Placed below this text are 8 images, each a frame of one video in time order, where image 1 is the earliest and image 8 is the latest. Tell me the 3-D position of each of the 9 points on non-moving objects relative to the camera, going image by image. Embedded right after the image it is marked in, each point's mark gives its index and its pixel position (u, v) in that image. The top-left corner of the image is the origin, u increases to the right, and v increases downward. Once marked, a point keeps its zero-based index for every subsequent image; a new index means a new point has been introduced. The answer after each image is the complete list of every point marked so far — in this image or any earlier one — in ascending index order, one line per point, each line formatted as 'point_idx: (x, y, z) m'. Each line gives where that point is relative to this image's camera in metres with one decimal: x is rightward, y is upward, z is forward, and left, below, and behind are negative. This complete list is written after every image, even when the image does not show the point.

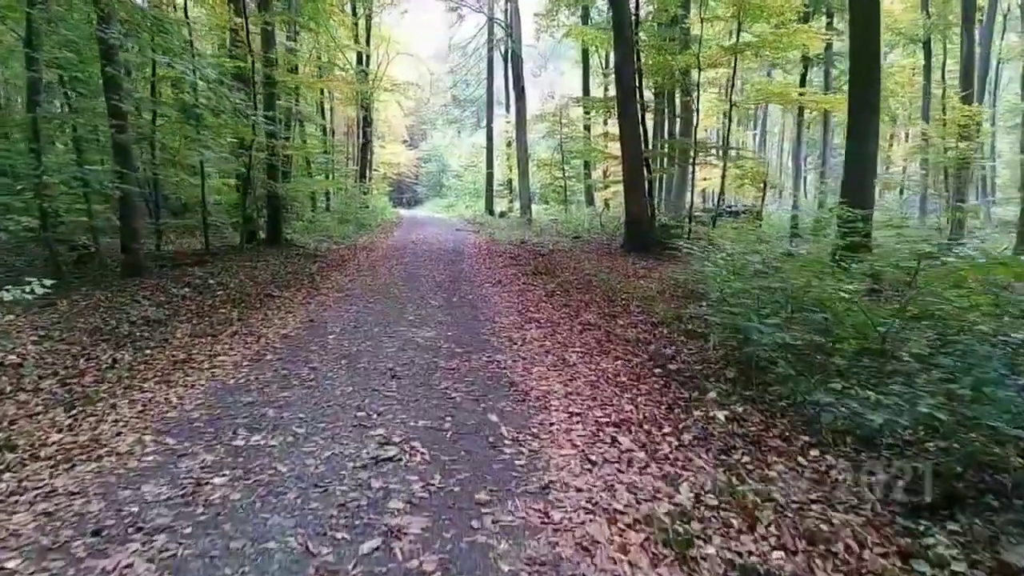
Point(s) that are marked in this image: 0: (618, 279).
0: (+1.8, +0.1, +12.7) m
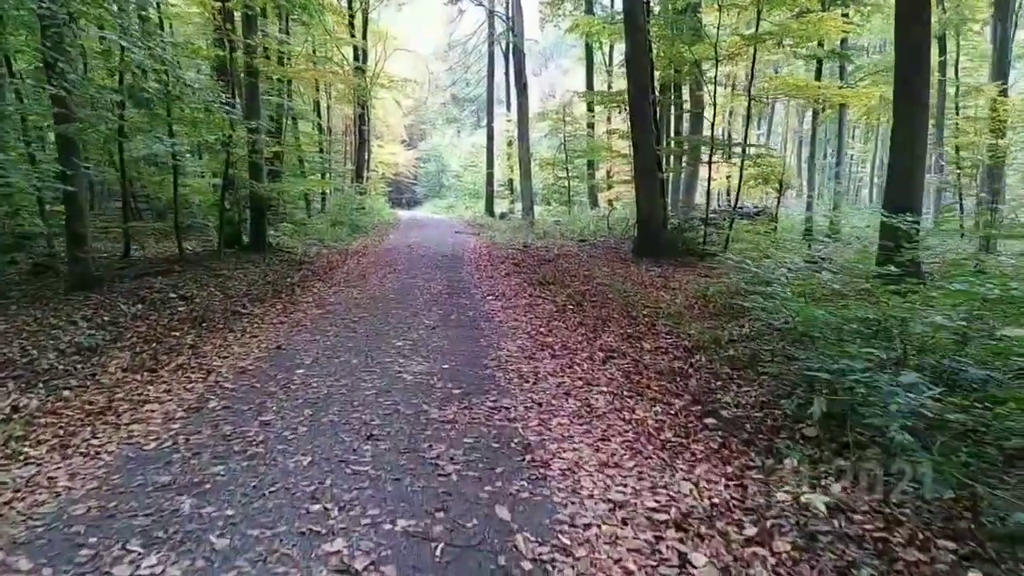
0: (+1.9, 0.0, +11.4) m
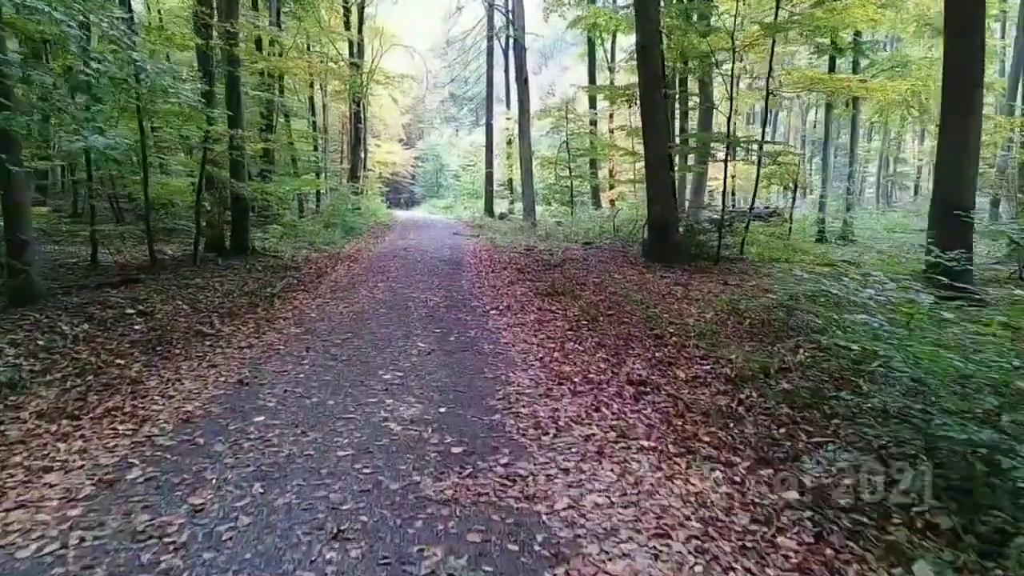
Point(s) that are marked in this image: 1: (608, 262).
0: (+2.0, -0.2, +10.3) m
1: (+2.1, +0.5, +15.9) m
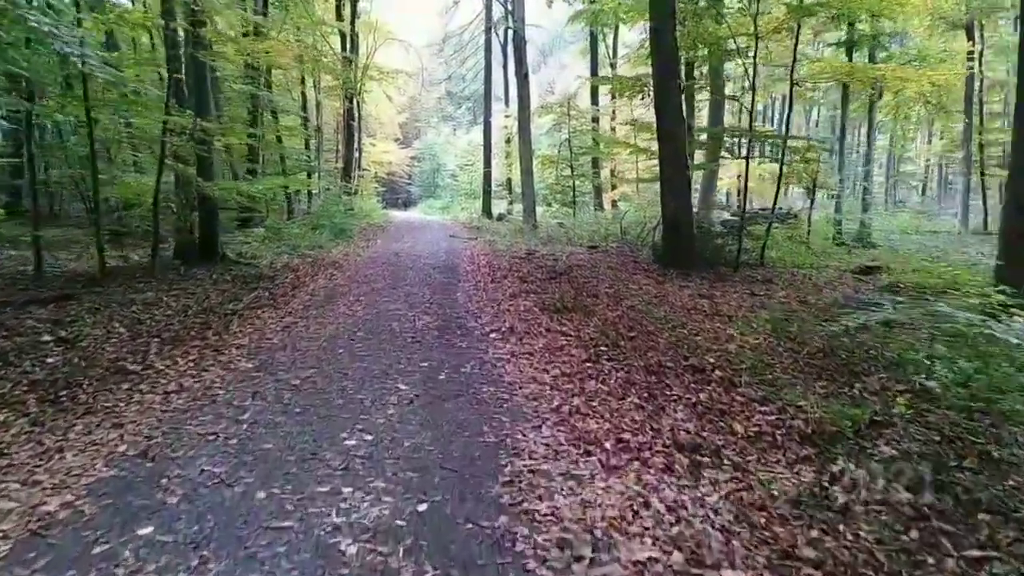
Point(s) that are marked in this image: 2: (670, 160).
0: (+2.0, -0.4, +8.9) m
1: (+2.1, +0.4, +14.4) m
2: (+3.2, +2.5, +14.6) m
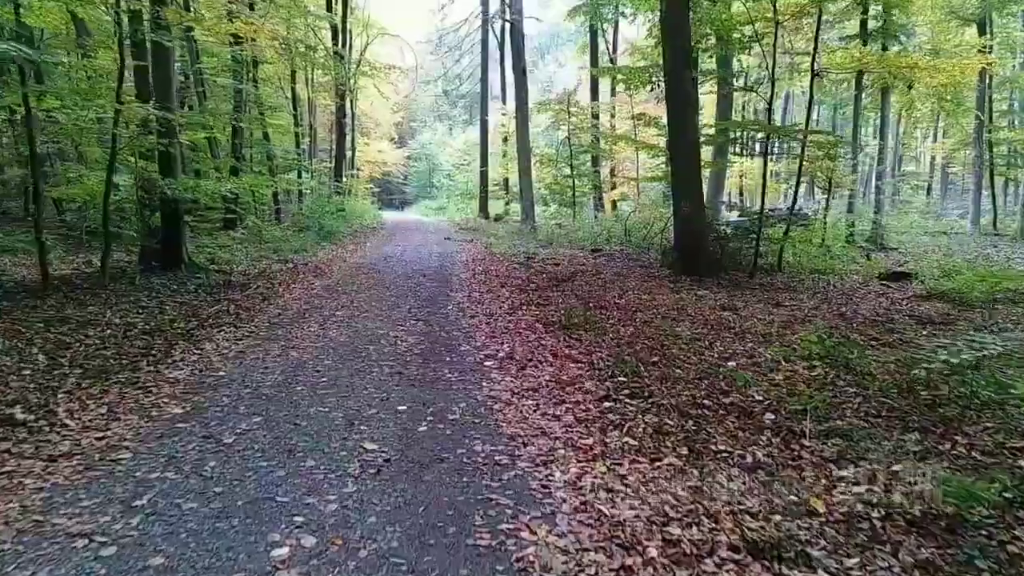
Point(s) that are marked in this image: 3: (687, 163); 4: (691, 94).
0: (+2.0, -0.5, +7.6) m
1: (+2.1, +0.2, +13.2) m
2: (+3.1, +2.4, +13.3) m
3: (+3.2, +2.2, +13.3) m
4: (+3.2, +3.4, +13.2) m
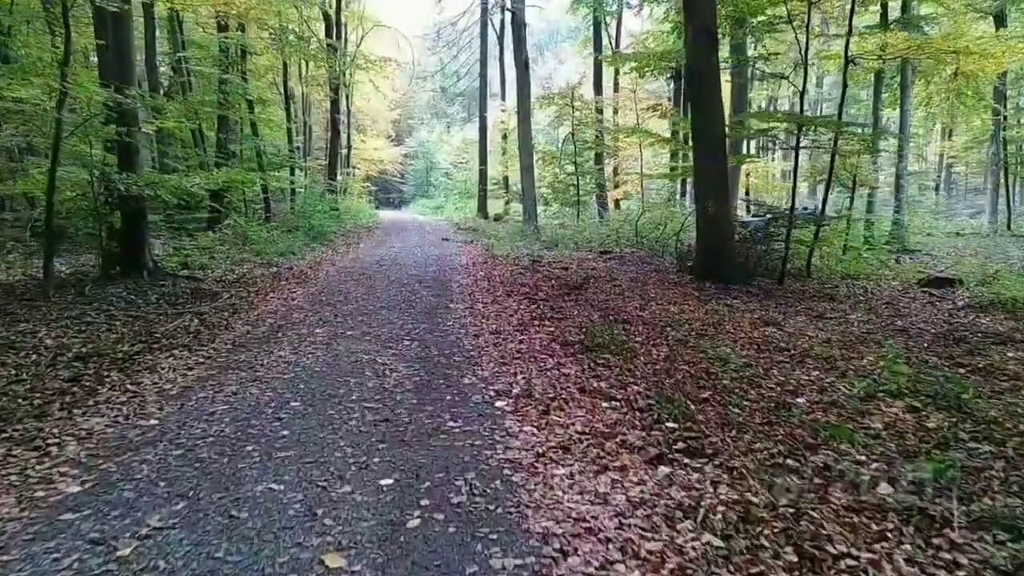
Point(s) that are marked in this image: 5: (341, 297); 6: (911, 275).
0: (+2.1, -0.7, +6.3) m
1: (+2.2, +0.1, +11.9) m
2: (+3.2, +2.2, +12.0) m
3: (+3.3, +2.1, +12.0) m
4: (+3.3, +3.3, +11.9) m
5: (-2.2, -0.1, +9.5) m
6: (+8.0, +0.3, +14.7) m
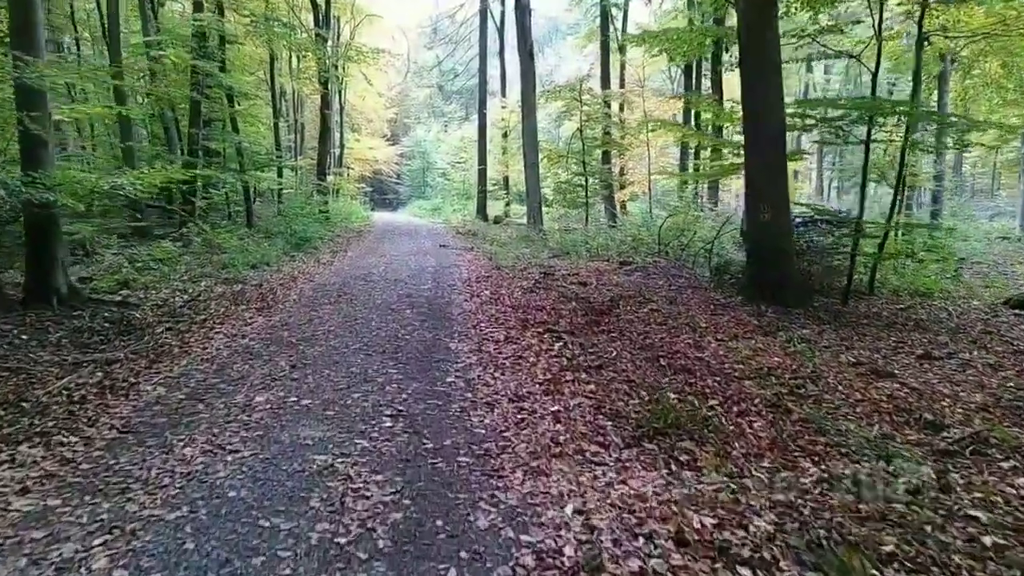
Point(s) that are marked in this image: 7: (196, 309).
0: (+2.3, -1.0, +4.2) m
1: (+2.3, -0.2, +9.7) m
2: (+3.4, +1.9, +9.9) m
3: (+3.5, +1.8, +9.9) m
4: (+3.5, +3.0, +9.7) m
5: (-2.1, -0.4, +7.4) m
6: (+8.2, 0.0, +12.5) m
7: (-3.8, -0.3, +8.7) m
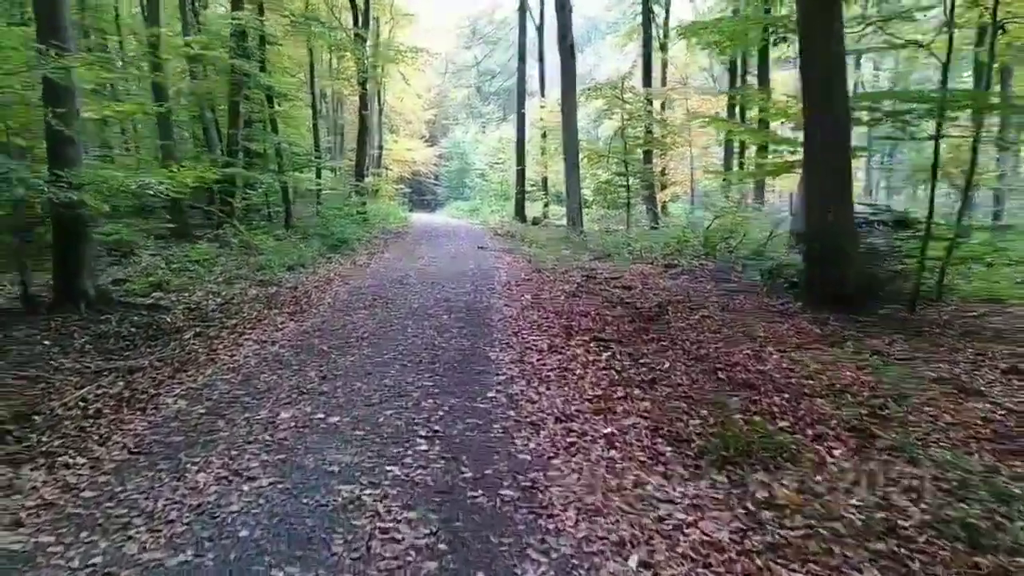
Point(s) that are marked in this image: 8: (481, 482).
0: (+2.6, -1.0, +3.6) m
1: (+2.9, -0.3, +9.1) m
2: (+4.0, +1.8, +9.2) m
3: (+4.0, +1.7, +9.2) m
4: (+4.0, +2.9, +9.0) m
5: (-1.6, -0.5, +7.0) m
6: (+8.9, -0.2, +11.6) m
7: (-3.3, -0.3, +8.4) m
8: (-0.1, -0.9, +3.5) m
